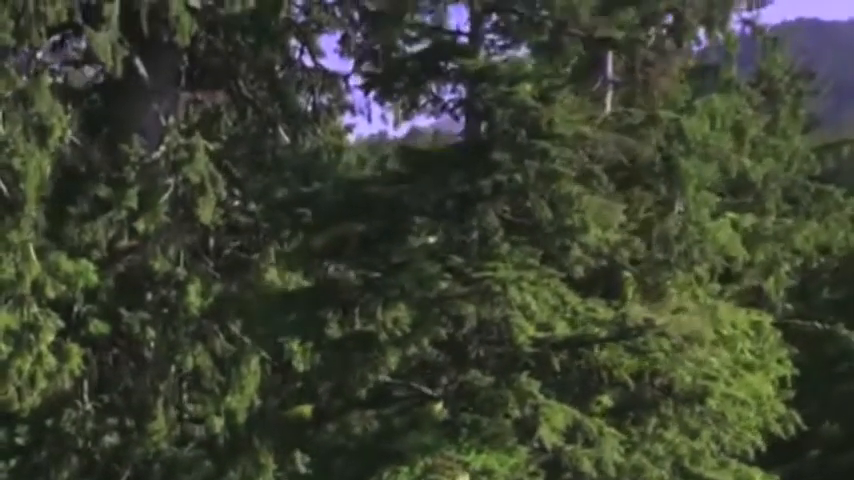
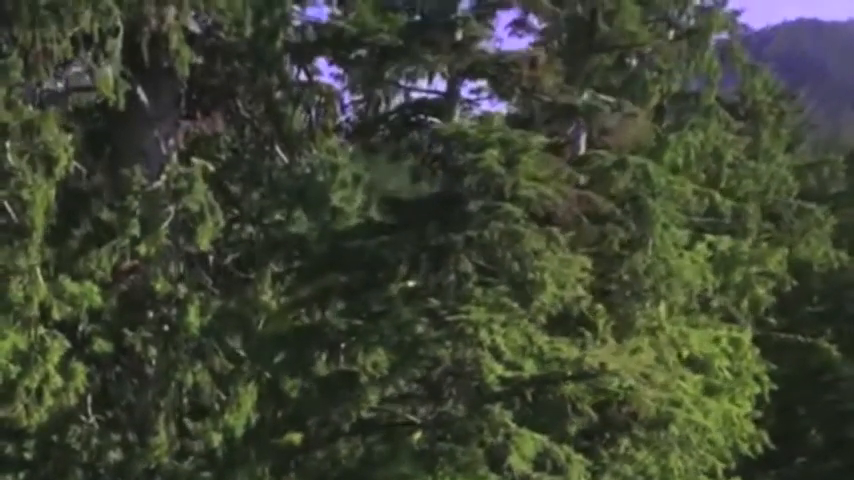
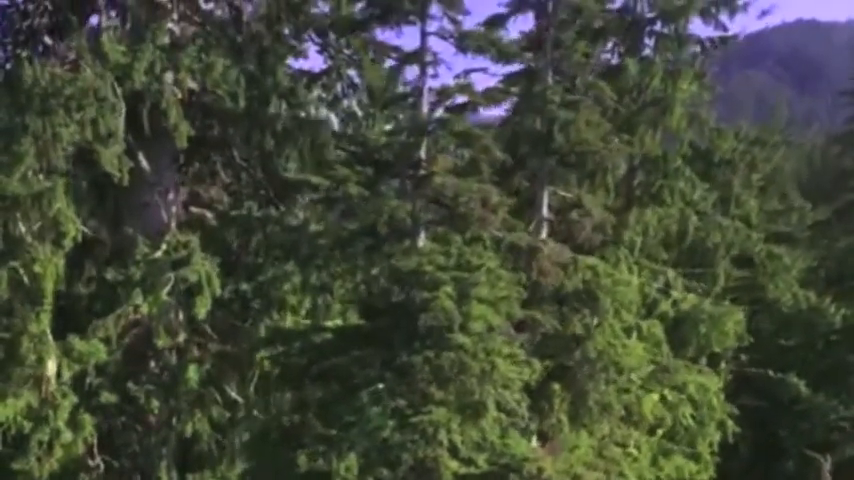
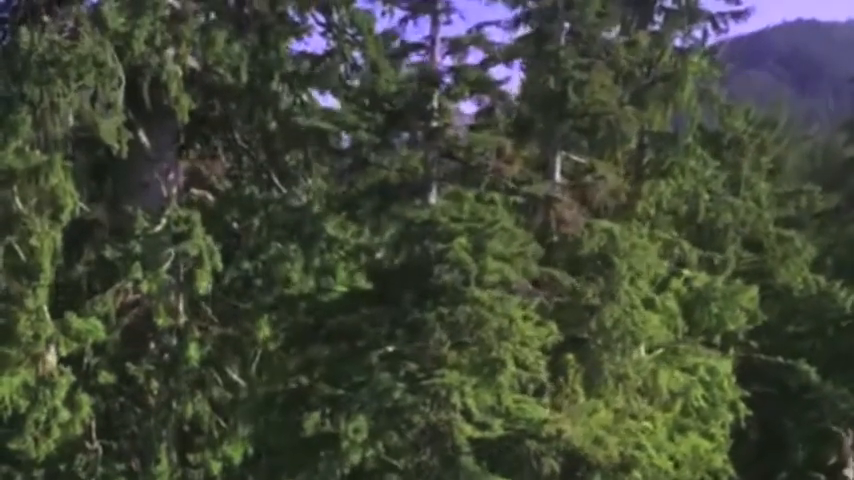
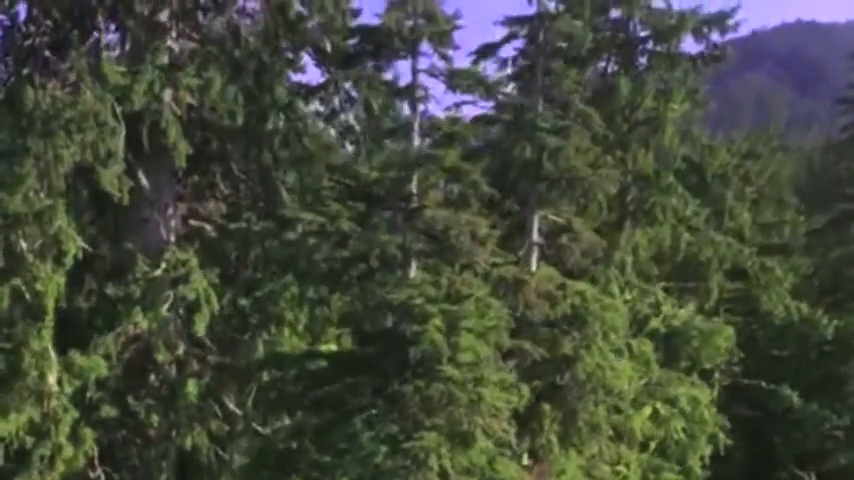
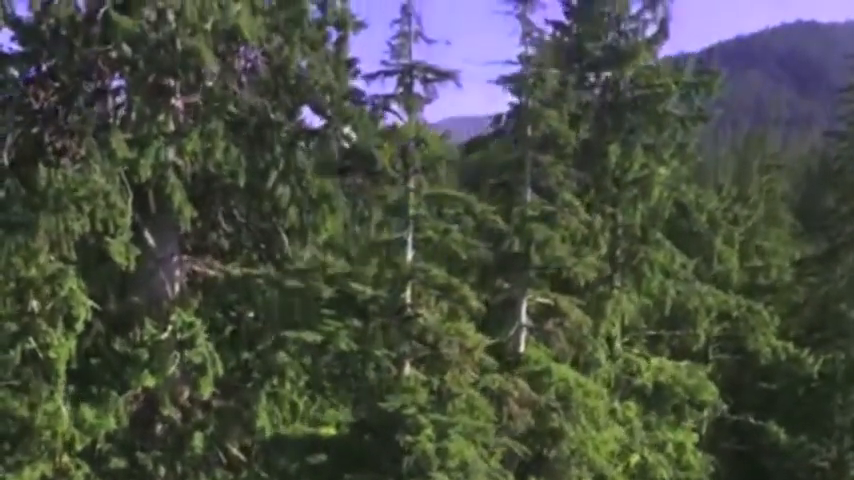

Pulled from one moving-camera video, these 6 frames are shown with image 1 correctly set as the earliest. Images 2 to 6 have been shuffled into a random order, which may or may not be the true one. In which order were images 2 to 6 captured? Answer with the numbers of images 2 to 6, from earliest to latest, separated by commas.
2, 4, 3, 5, 6
